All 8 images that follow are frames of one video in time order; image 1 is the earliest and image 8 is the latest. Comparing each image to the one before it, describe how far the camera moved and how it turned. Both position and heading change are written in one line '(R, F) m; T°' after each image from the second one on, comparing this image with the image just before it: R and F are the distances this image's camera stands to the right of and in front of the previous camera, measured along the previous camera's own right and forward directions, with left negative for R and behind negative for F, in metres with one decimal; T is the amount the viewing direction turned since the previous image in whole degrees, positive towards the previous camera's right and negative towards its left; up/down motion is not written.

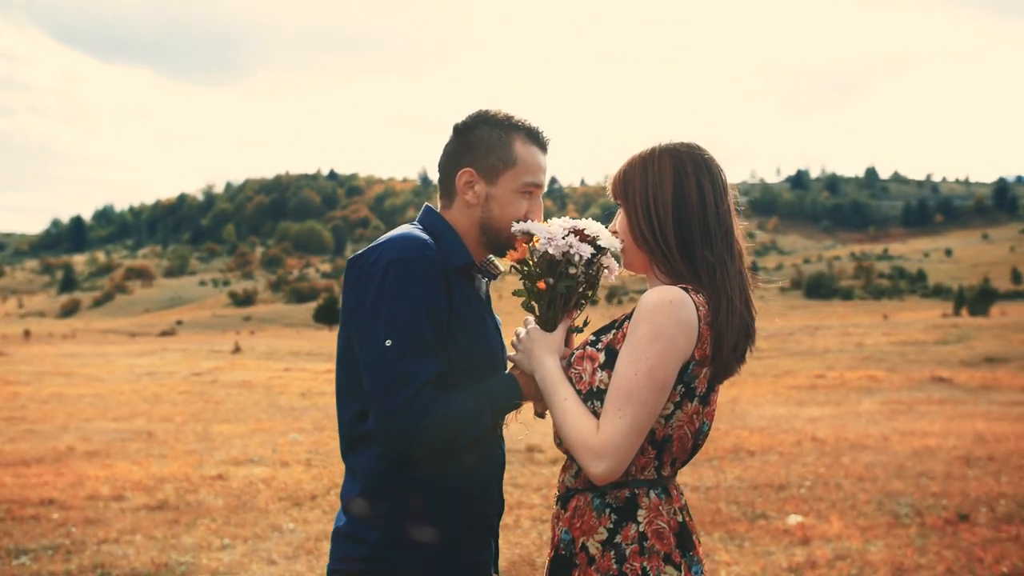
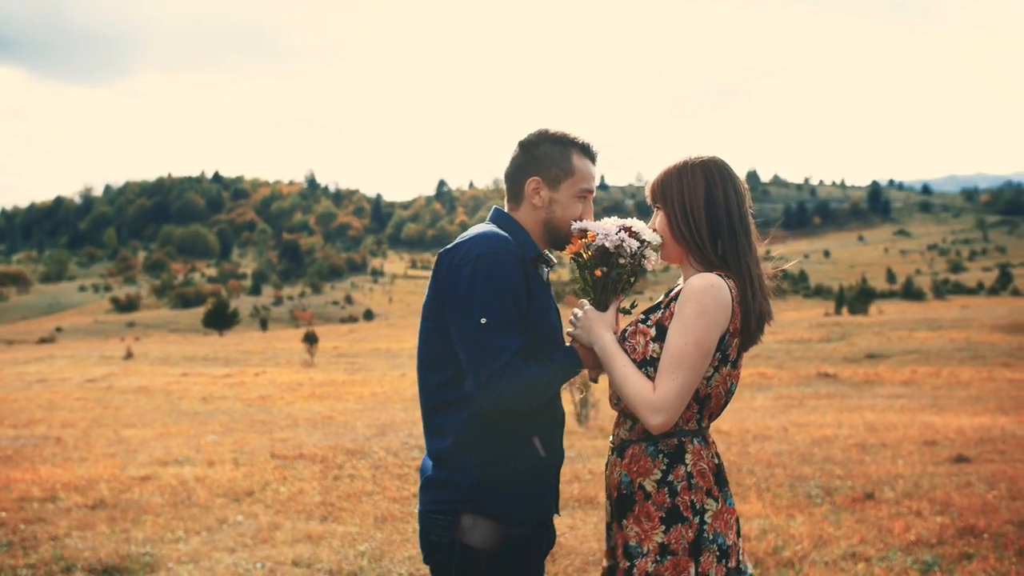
(-0.4, -0.5) m; +5°
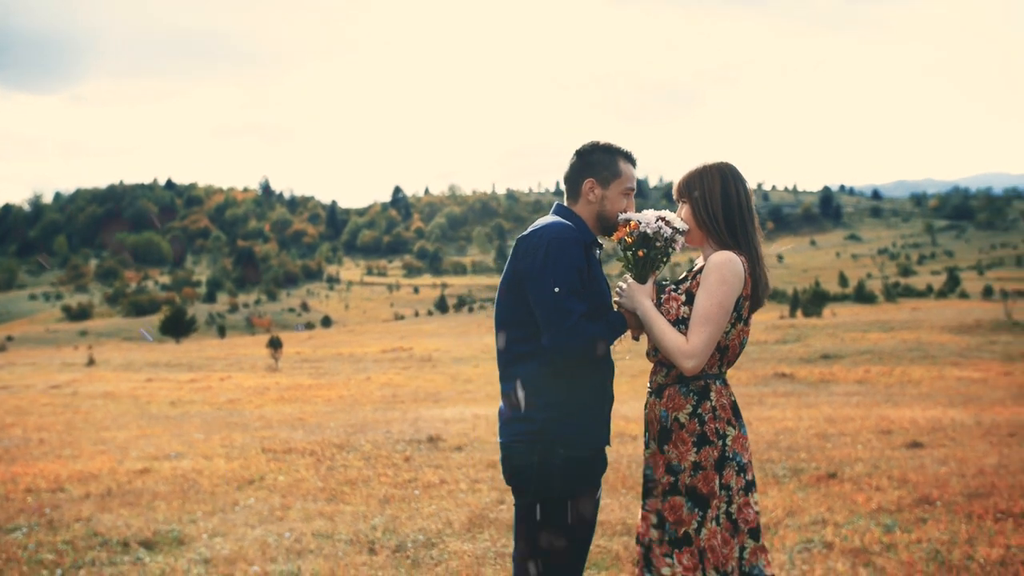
(-0.3, -0.7) m; +2°
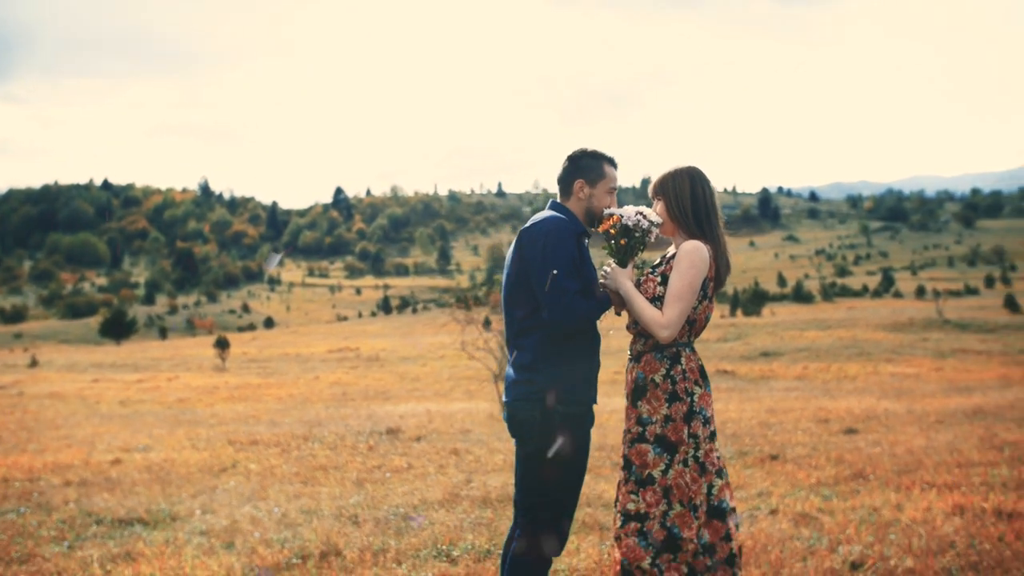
(-0.2, -0.7) m; +3°
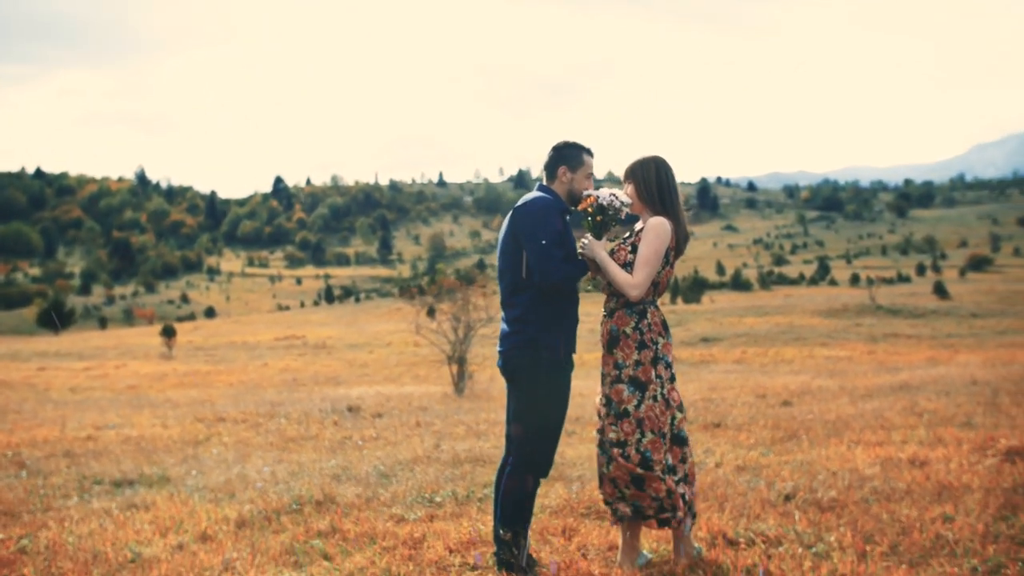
(-0.2, -0.9) m; +3°
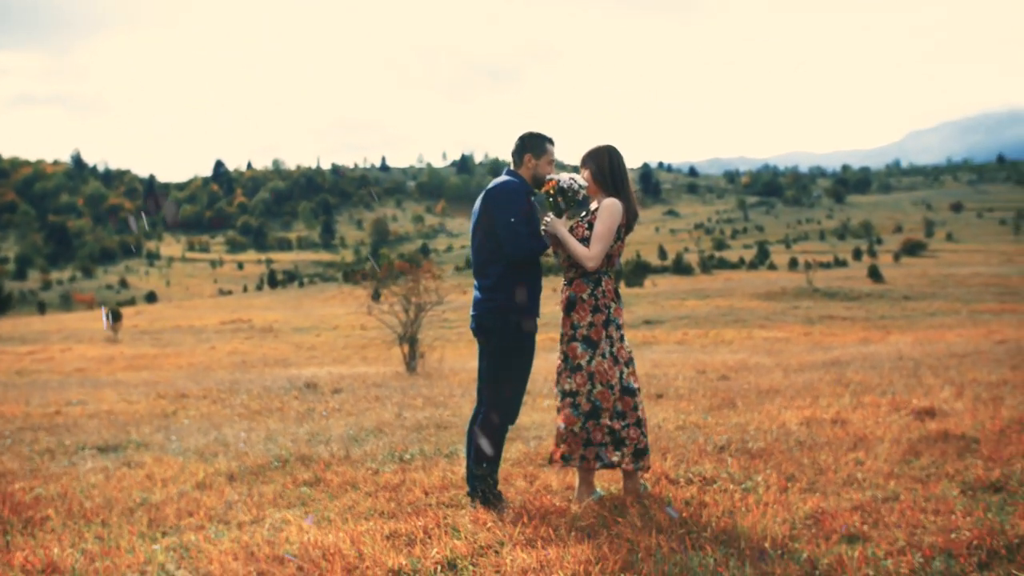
(-0.1, -0.8) m; +3°
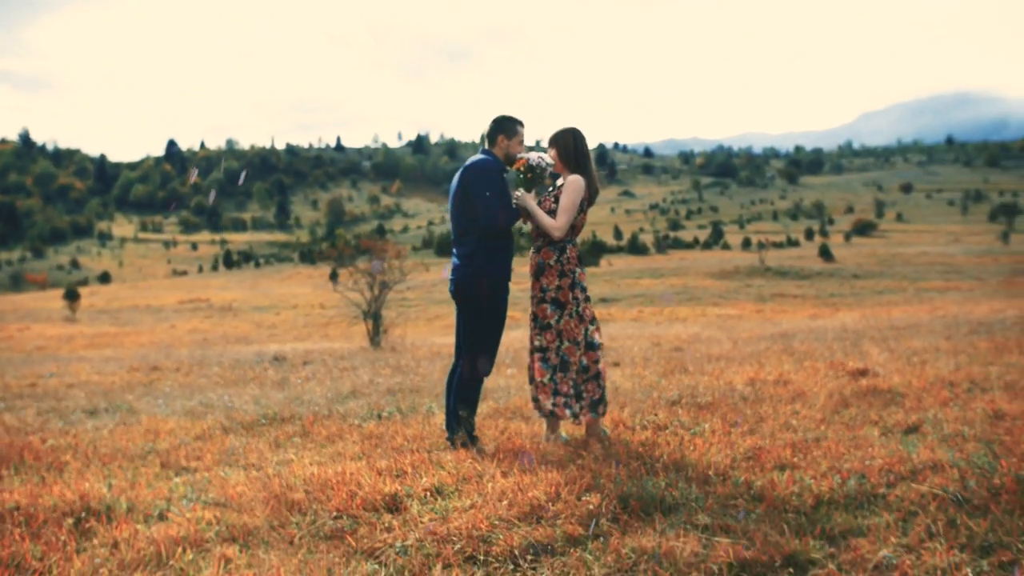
(-0.1, -0.7) m; +2°
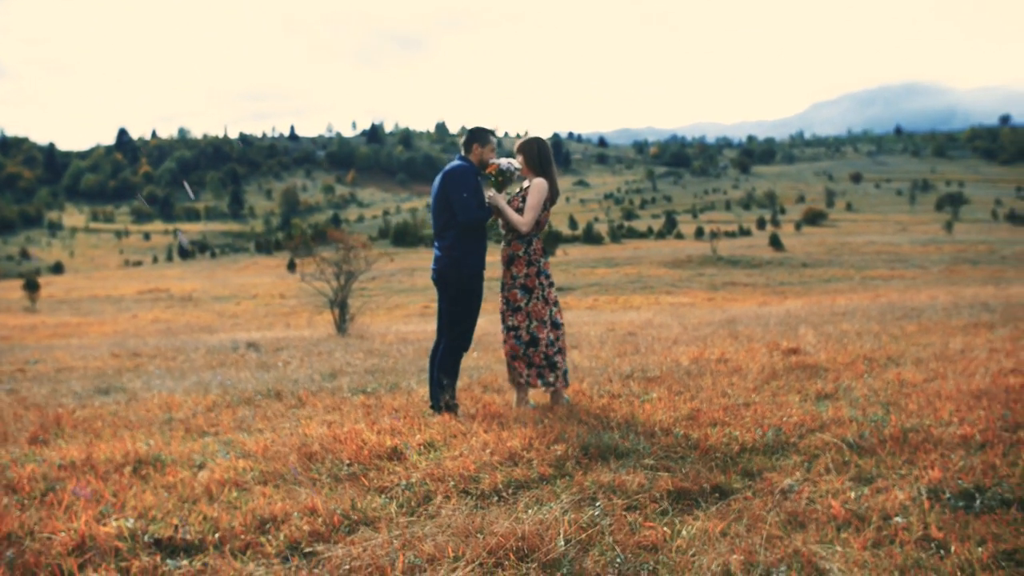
(-0.1, -1.1) m; +2°
